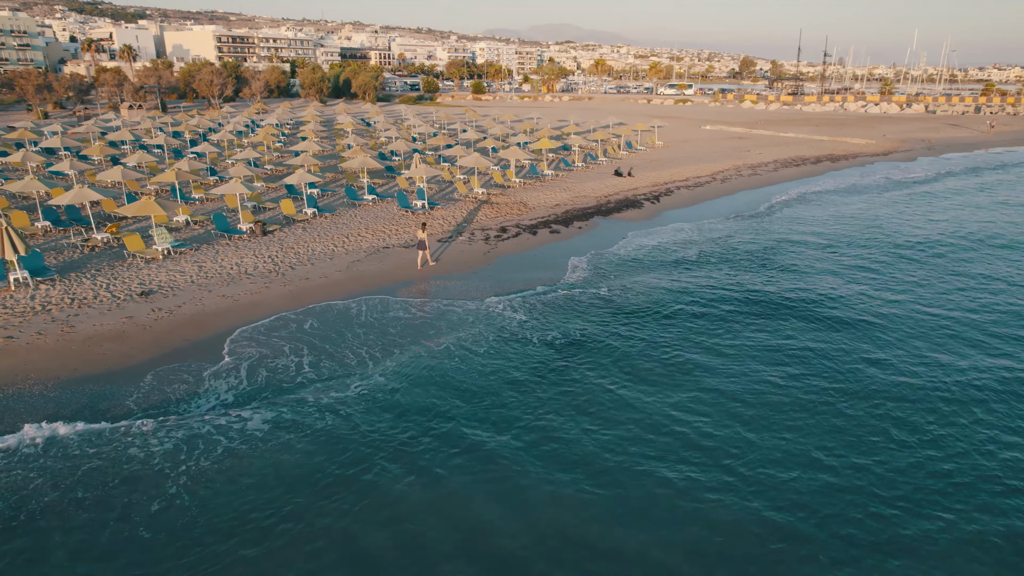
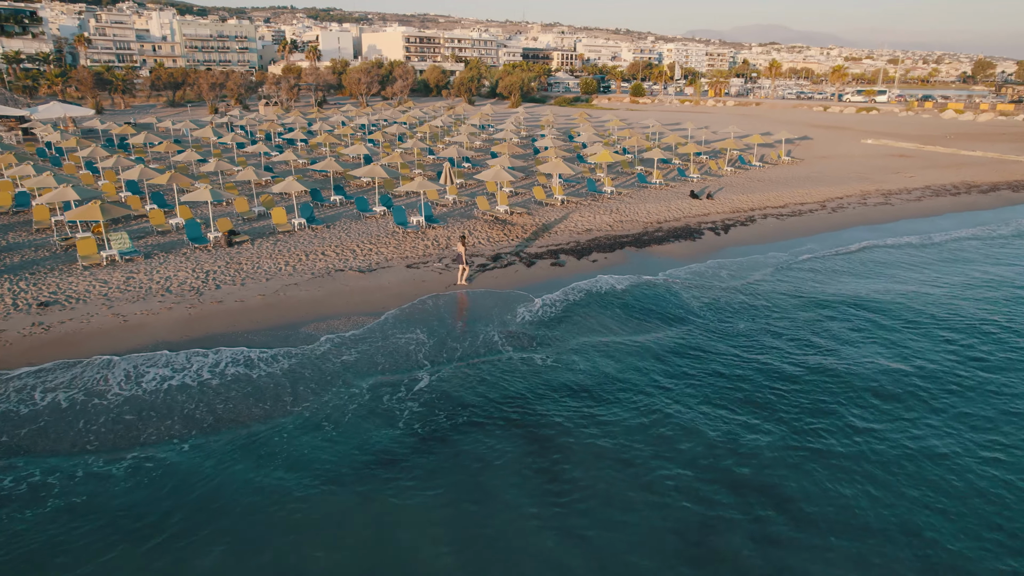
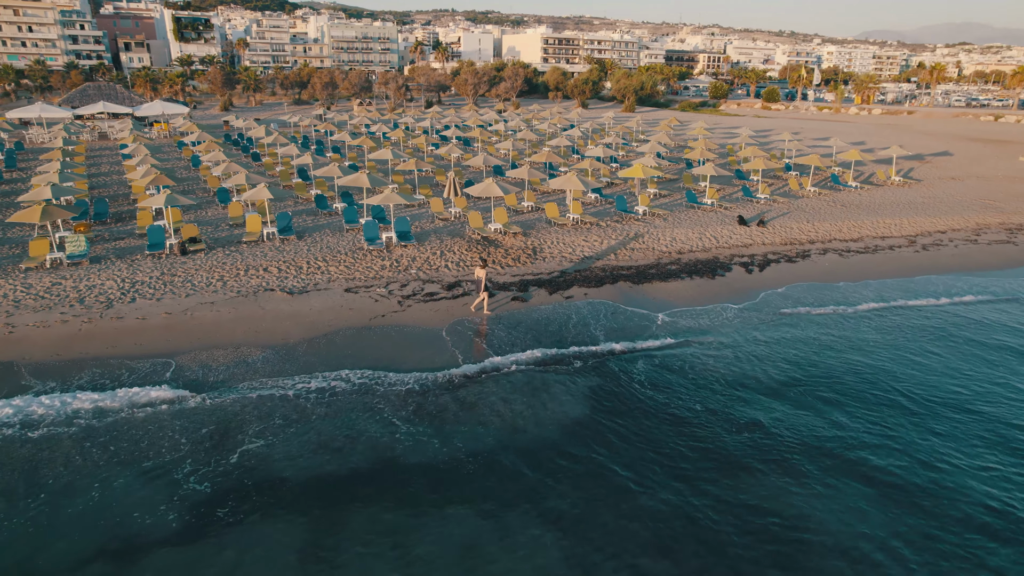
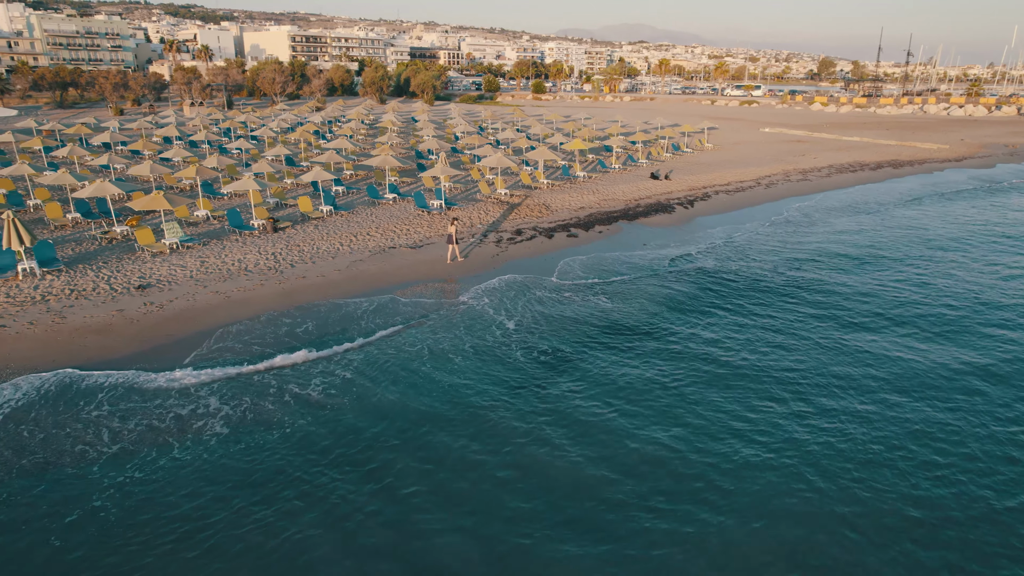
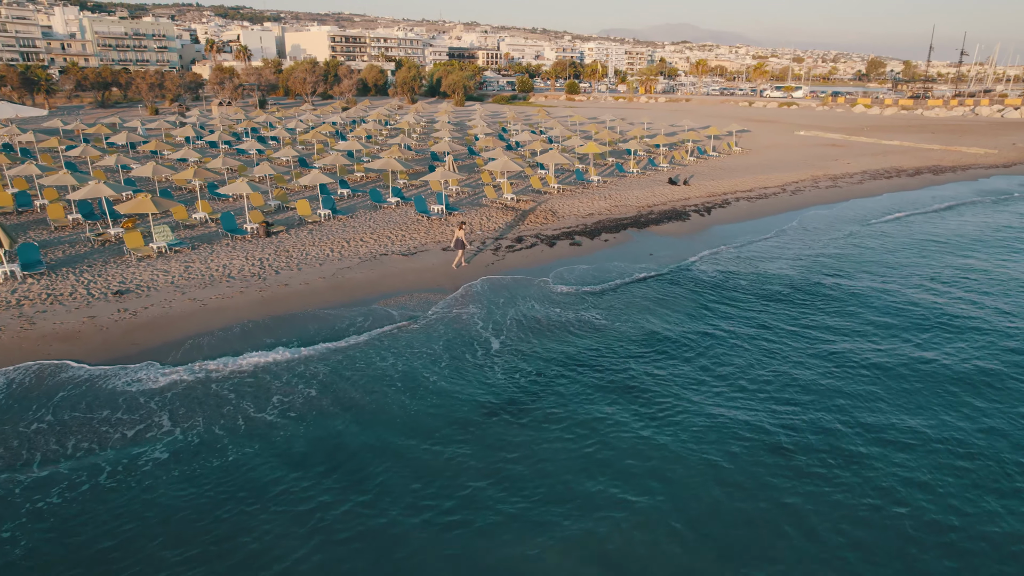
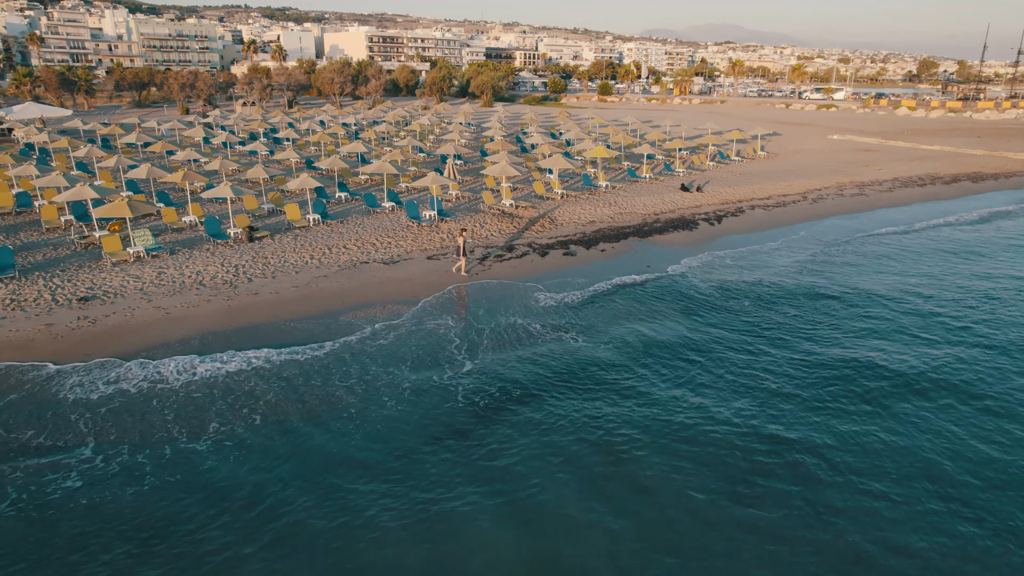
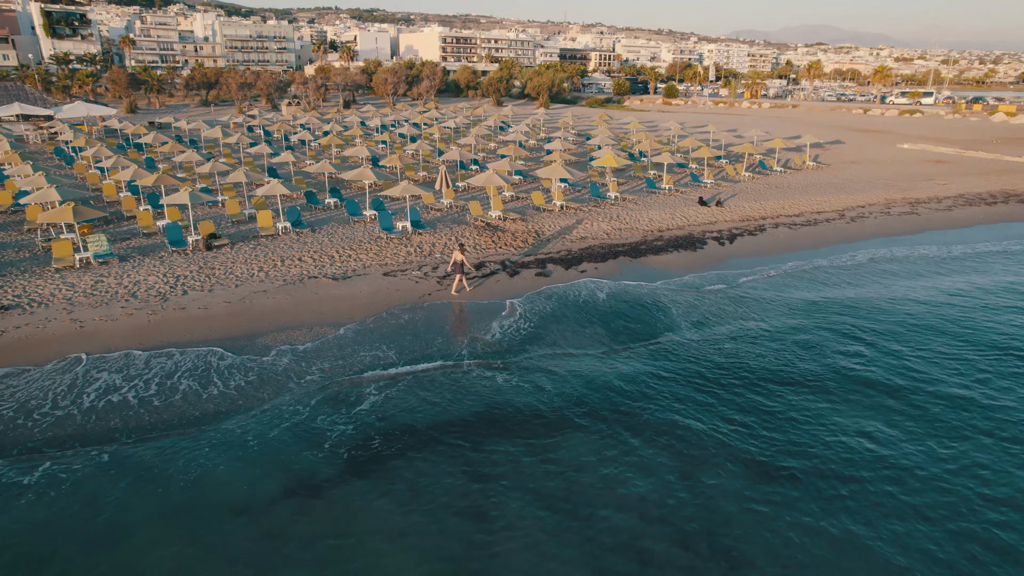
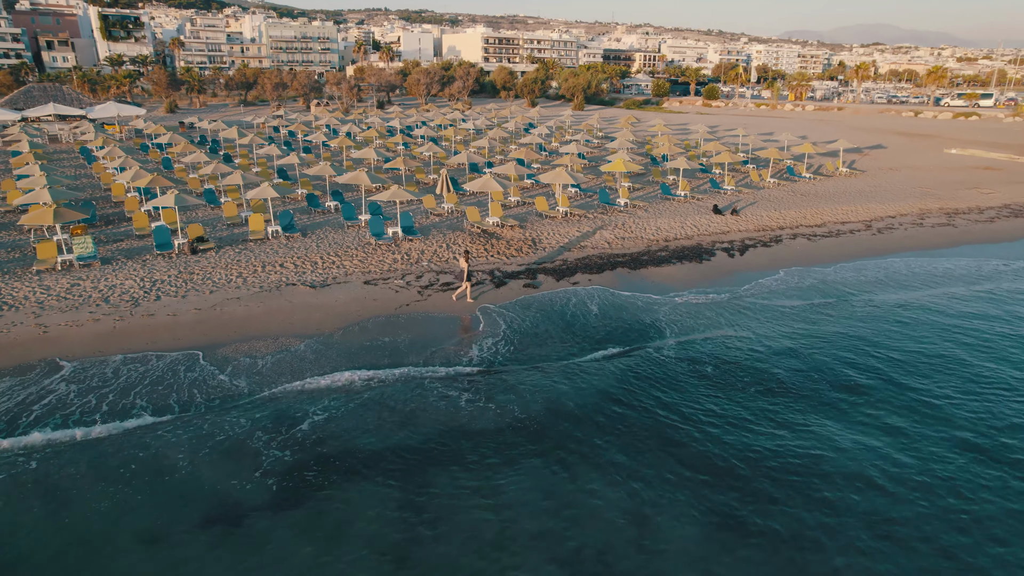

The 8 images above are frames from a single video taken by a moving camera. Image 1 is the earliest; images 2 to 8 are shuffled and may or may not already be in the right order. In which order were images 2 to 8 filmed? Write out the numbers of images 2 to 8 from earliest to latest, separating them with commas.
4, 5, 6, 2, 7, 8, 3
